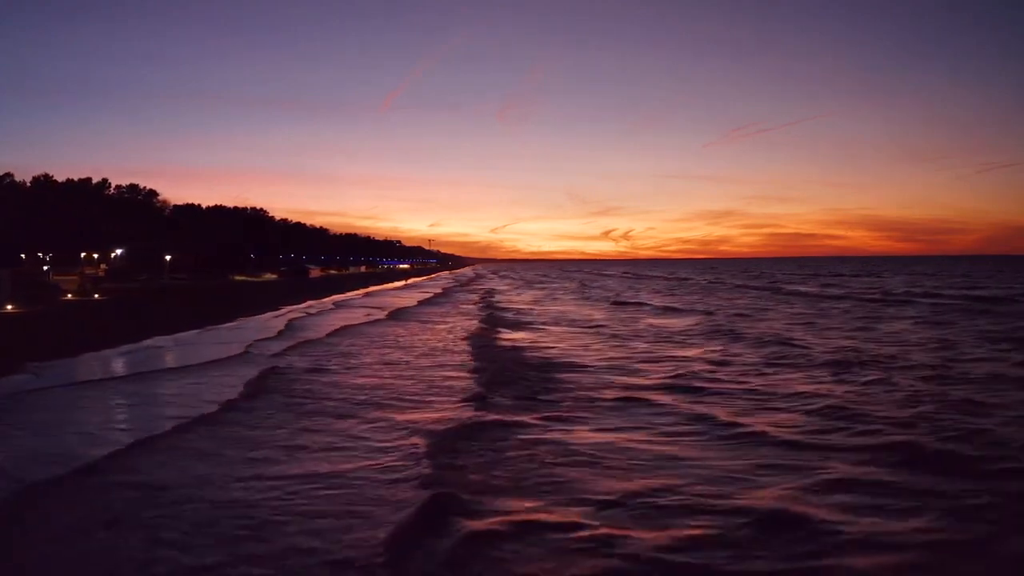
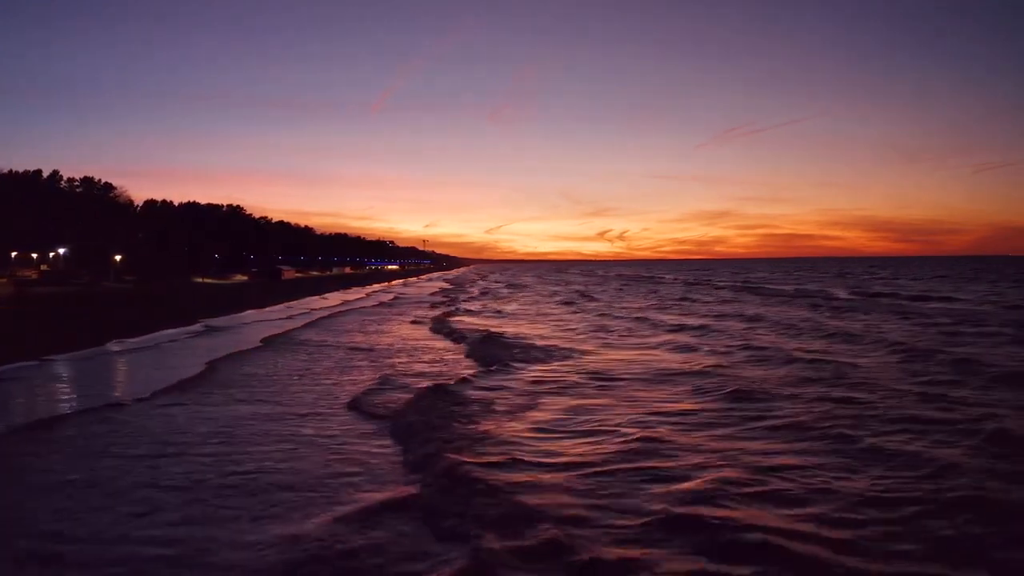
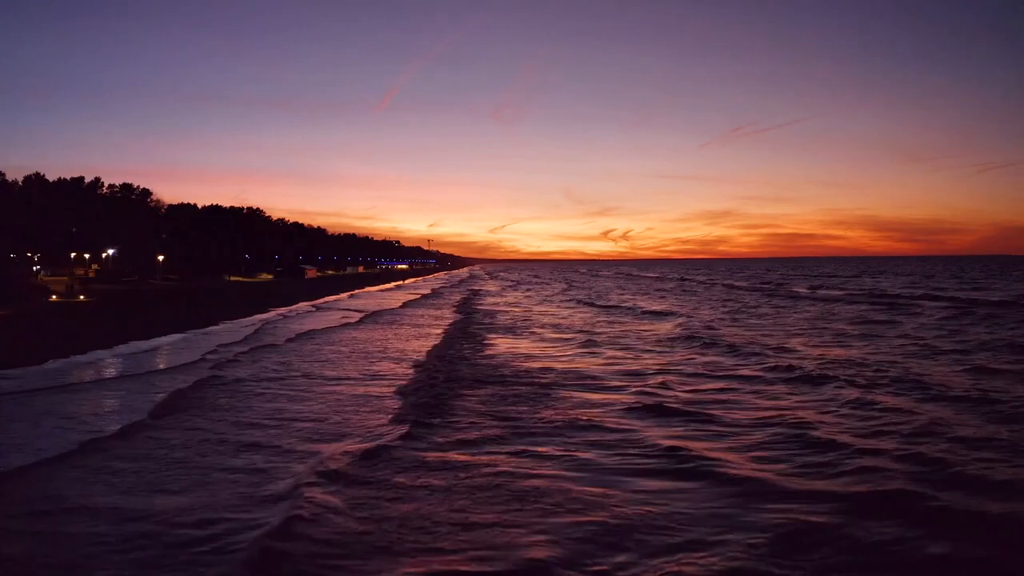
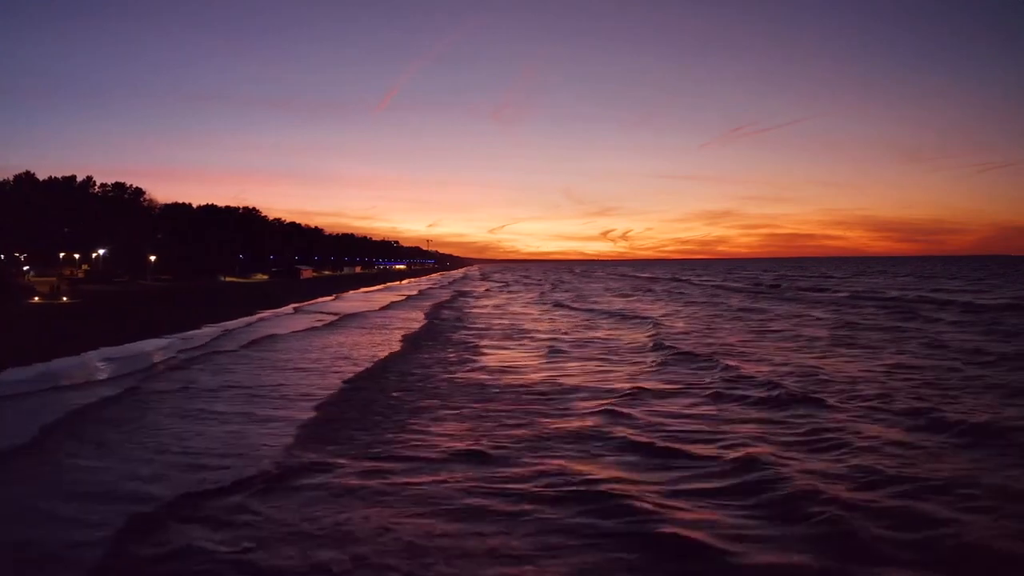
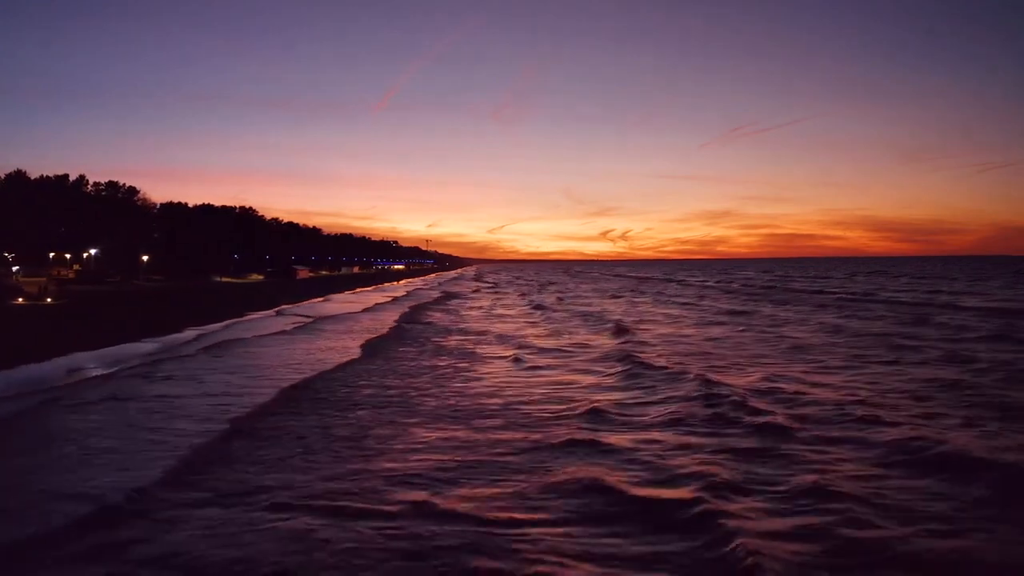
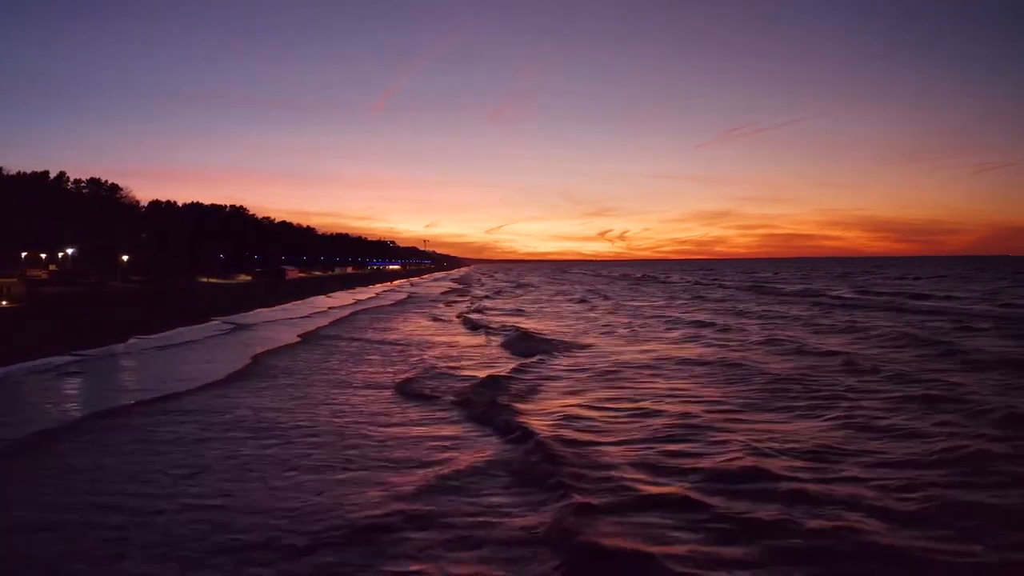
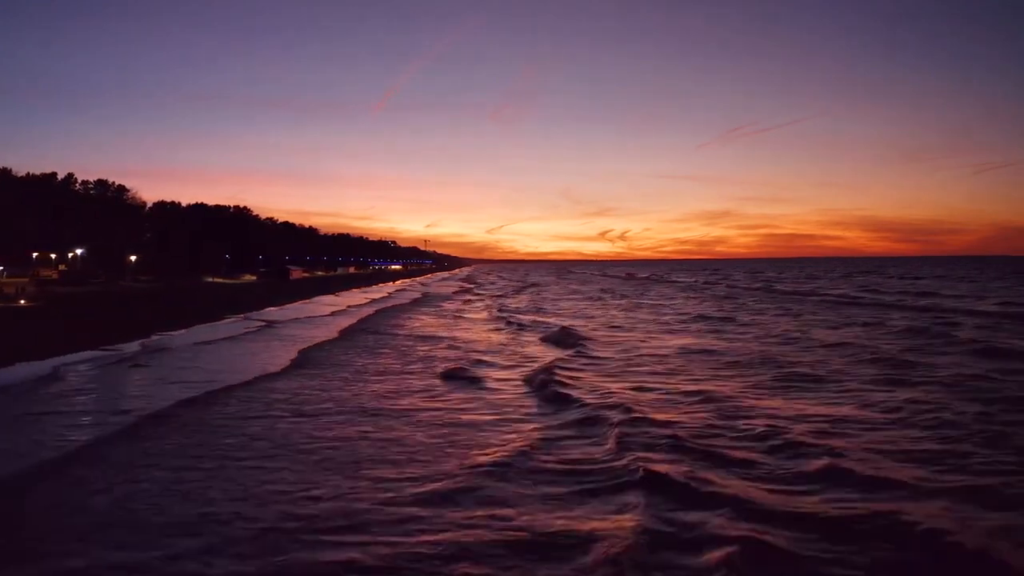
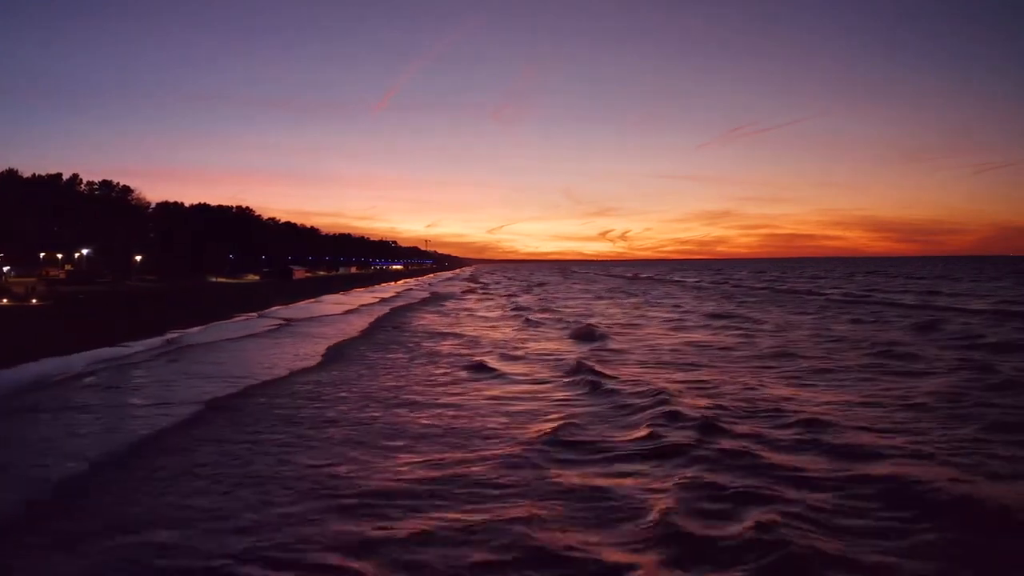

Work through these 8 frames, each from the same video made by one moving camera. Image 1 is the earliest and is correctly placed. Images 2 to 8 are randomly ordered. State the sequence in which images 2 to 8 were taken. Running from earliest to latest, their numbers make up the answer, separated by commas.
3, 4, 5, 8, 7, 6, 2
